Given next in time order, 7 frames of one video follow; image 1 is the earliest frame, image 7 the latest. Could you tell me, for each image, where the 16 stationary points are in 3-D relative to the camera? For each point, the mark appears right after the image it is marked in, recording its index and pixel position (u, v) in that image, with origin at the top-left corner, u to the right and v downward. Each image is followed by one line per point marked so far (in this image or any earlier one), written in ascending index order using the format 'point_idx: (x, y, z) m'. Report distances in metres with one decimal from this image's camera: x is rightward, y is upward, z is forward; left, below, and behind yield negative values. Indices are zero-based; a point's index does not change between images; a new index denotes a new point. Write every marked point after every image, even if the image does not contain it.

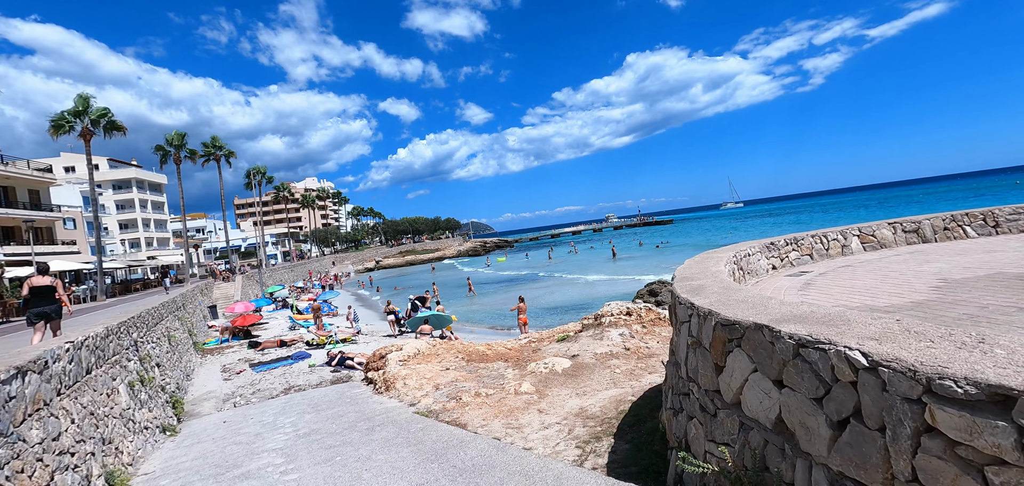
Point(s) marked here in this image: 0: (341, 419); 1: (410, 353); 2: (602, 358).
0: (-3.1, -3.2, +8.8) m
1: (-2.6, -2.8, +12.6) m
2: (+1.8, -2.3, +10.0) m
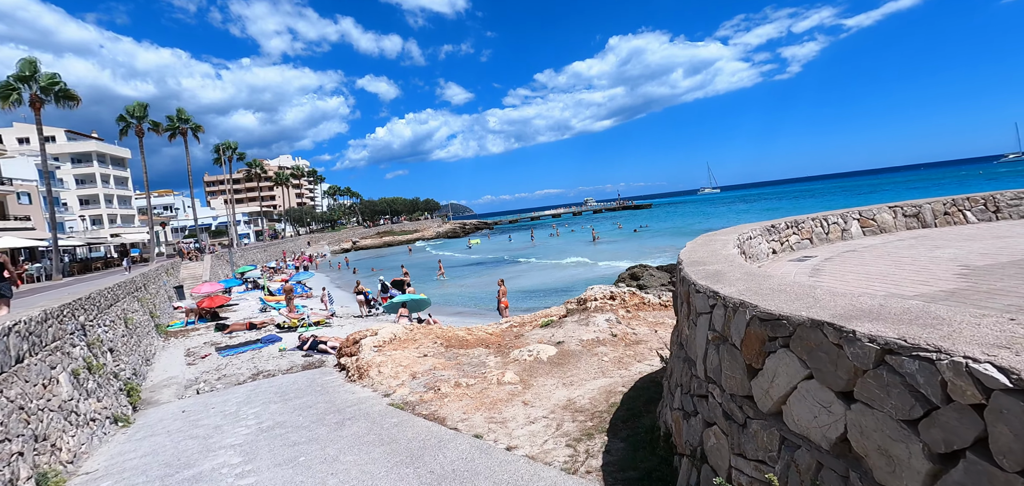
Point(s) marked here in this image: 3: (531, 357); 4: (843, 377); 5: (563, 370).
0: (-3.4, -2.8, +8.1) m
1: (-3.1, -2.3, +11.9) m
2: (+1.5, -2.0, +9.5) m
3: (+0.4, -2.1, +8.8) m
4: (+1.4, -0.6, +2.0) m
5: (+0.9, -2.1, +8.2) m
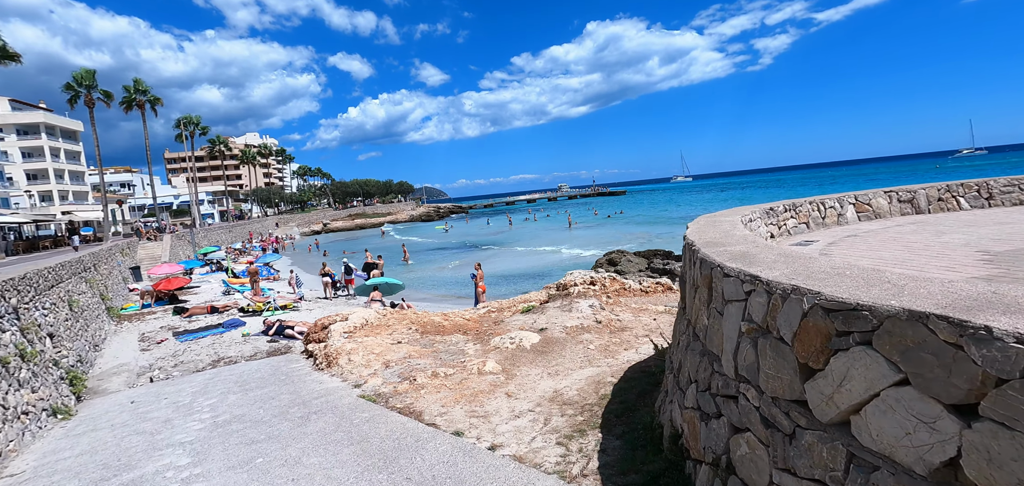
0: (-3.7, -2.4, +7.5) m
1: (-3.5, -1.8, +11.2) m
2: (+1.1, -1.6, +9.1) m
3: (0.0, -1.7, +8.3) m
4: (+1.4, -0.5, +1.5) m
5: (+0.6, -1.8, +7.8) m
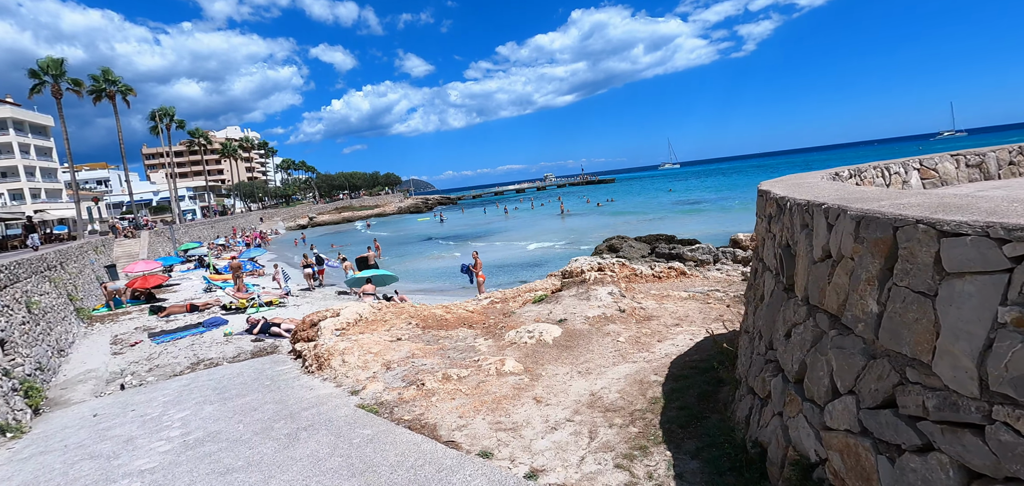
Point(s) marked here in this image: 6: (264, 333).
0: (-3.4, -2.2, +6.3) m
1: (-3.3, -1.6, +10.1) m
2: (+1.4, -1.3, +8.0) m
3: (+0.3, -1.4, +7.3) m
4: (+1.8, -0.2, +0.5) m
5: (+0.9, -1.5, +6.7) m
6: (-7.3, -2.7, +14.5) m
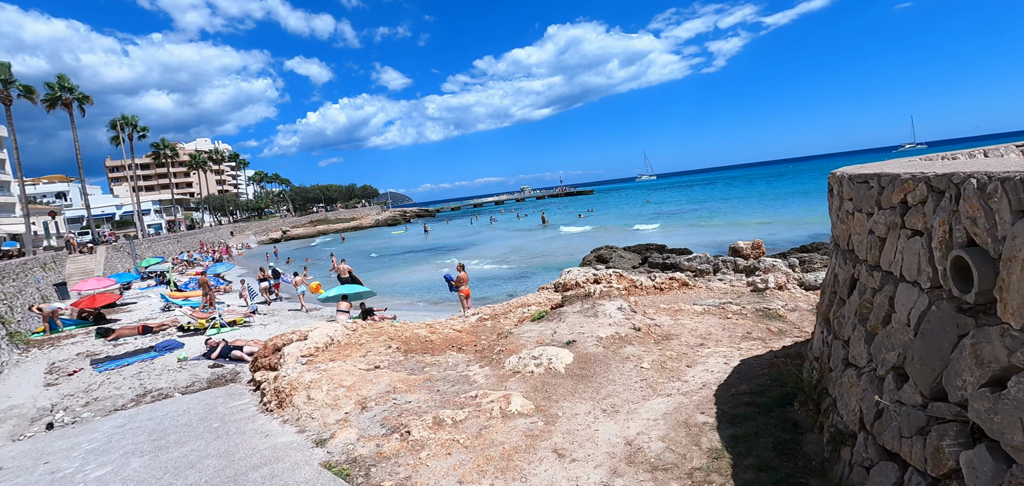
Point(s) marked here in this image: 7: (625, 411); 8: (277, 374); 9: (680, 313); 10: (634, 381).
0: (-3.3, -2.3, +4.9) m
1: (-3.4, -1.8, +8.7) m
2: (+1.4, -1.4, +6.9) m
3: (+0.4, -1.5, +6.0) m
4: (+2.1, -0.2, -0.6) m
5: (+0.9, -1.6, +5.5) m
6: (-7.6, -3.0, +12.9) m
7: (+1.1, -1.7, +4.9) m
8: (-3.7, -2.1, +7.8) m
9: (+3.2, -1.3, +9.3) m
10: (+1.4, -1.6, +5.7) m
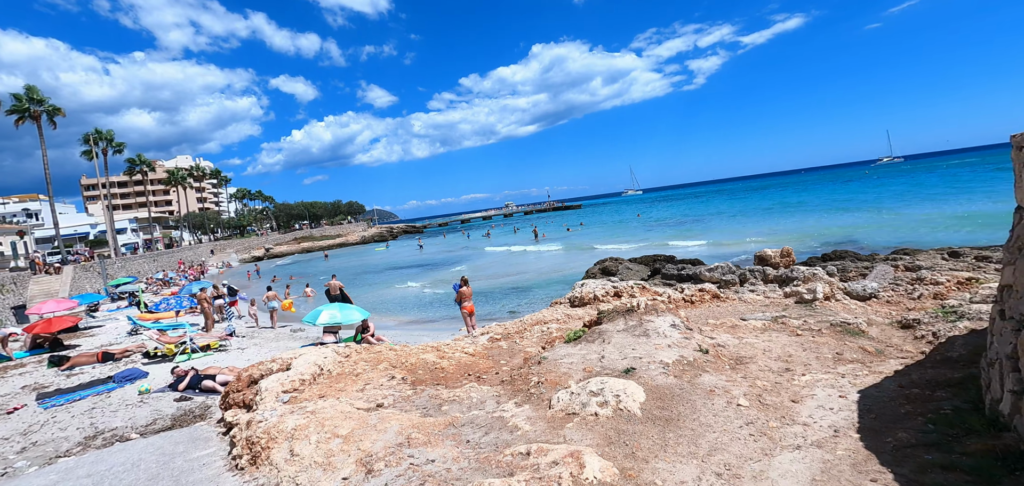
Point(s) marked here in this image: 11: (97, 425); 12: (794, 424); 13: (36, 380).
0: (-2.7, -2.3, +3.3) m
1: (-3.0, -1.9, +7.1) m
2: (+1.9, -1.4, +5.4) m
3: (+0.9, -1.5, +4.5) m
4: (+2.8, +0.1, -2.0) m
5: (+1.4, -1.6, +4.0) m
6: (-7.2, -3.3, +11.1) m
7: (+1.7, -1.6, +3.4) m
8: (-3.3, -2.2, +6.1) m
9: (+3.6, -1.4, +7.9) m
10: (+1.9, -1.6, +4.2) m
11: (-8.4, -3.7, +10.0) m
12: (+2.4, -1.6, +4.2) m
13: (-12.8, -3.7, +13.2) m
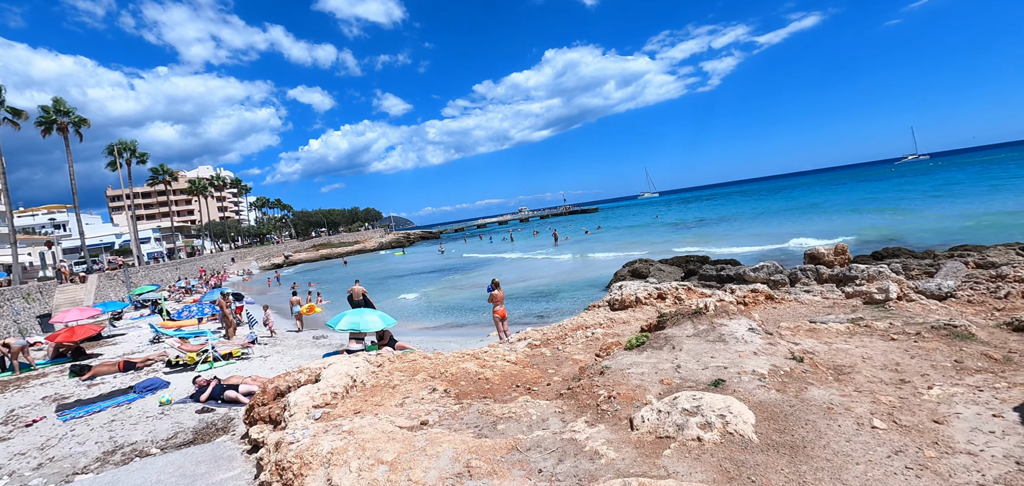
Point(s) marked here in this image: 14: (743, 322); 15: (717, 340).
0: (-2.1, -2.3, +2.6) m
1: (-2.3, -1.9, +6.4) m
2: (+2.5, -1.3, +4.5) m
3: (+1.5, -1.4, +3.7) m
4: (+3.2, +0.3, -2.9) m
5: (+2.0, -1.5, +3.2) m
6: (-6.4, -3.4, +10.5) m
7: (+2.3, -1.5, +2.6) m
8: (-2.6, -2.1, +5.5) m
9: (+4.3, -1.3, +7.0) m
10: (+2.5, -1.4, +3.4) m
11: (-7.6, -3.8, +9.4) m
12: (+3.0, -1.4, +3.3) m
13: (-11.9, -3.9, +12.8) m
14: (+3.0, -1.0, +6.4) m
15: (+2.5, -1.2, +5.9) m
